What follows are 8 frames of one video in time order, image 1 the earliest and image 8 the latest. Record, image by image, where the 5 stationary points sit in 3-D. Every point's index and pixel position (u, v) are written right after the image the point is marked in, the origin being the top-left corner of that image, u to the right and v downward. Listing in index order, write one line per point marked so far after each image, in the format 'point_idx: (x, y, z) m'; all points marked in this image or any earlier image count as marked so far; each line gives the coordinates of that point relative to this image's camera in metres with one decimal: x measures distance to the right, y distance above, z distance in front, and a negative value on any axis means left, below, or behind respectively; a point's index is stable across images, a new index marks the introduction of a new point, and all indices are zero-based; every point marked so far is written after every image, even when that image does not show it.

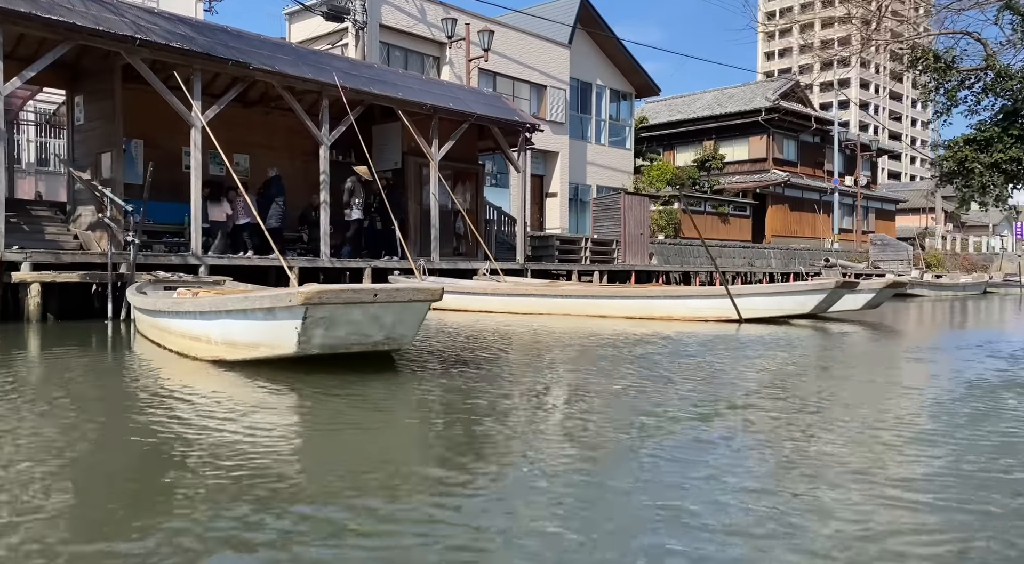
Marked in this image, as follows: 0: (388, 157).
0: (-2.2, +2.1, +16.3) m
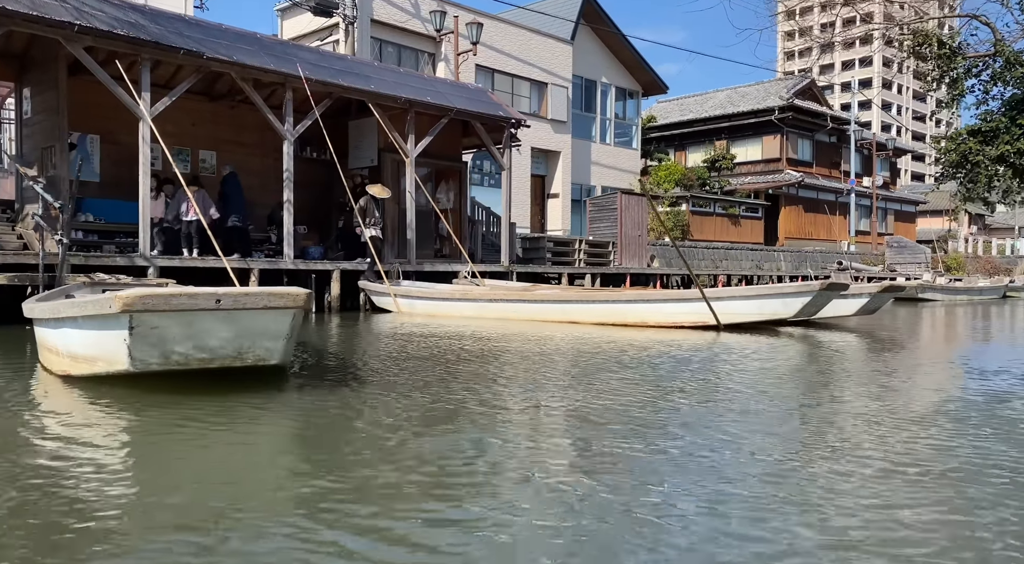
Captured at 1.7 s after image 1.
0: (-2.4, +2.1, +15.5) m
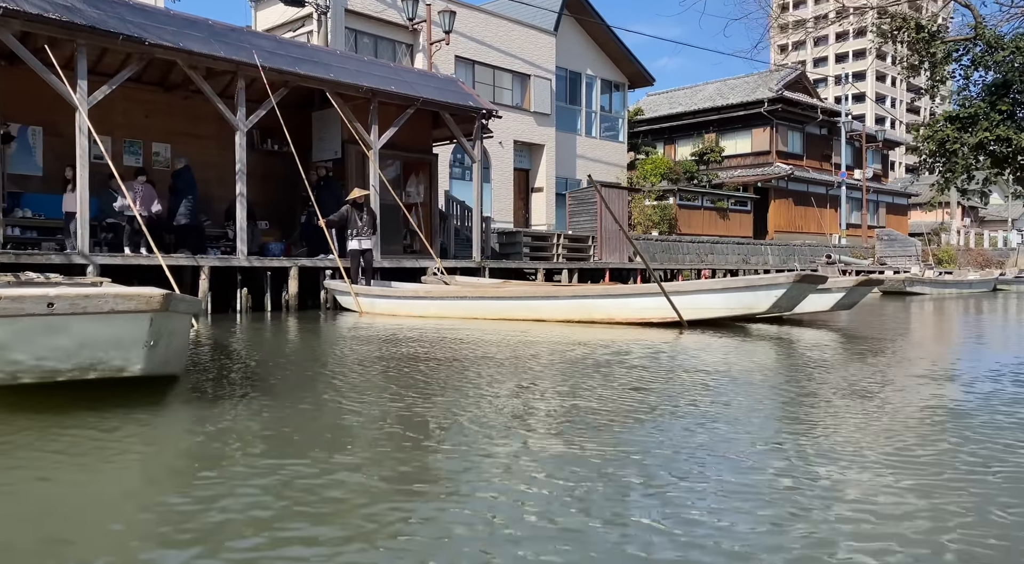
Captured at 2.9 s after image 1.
0: (-2.9, +2.1, +15.0) m
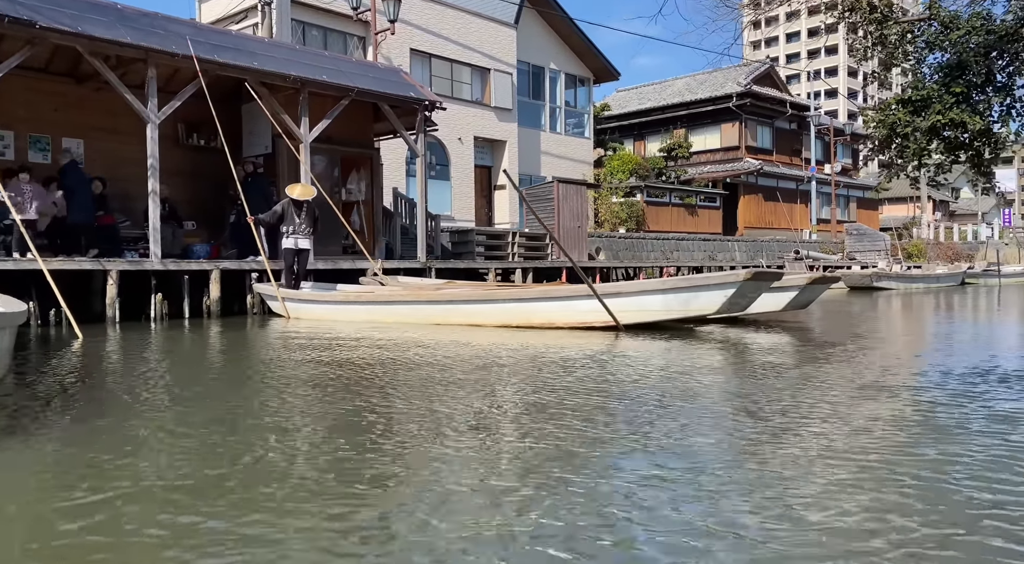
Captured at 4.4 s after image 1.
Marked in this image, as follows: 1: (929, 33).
0: (-3.8, +2.1, +14.1) m
1: (+3.7, +2.1, +8.4) m
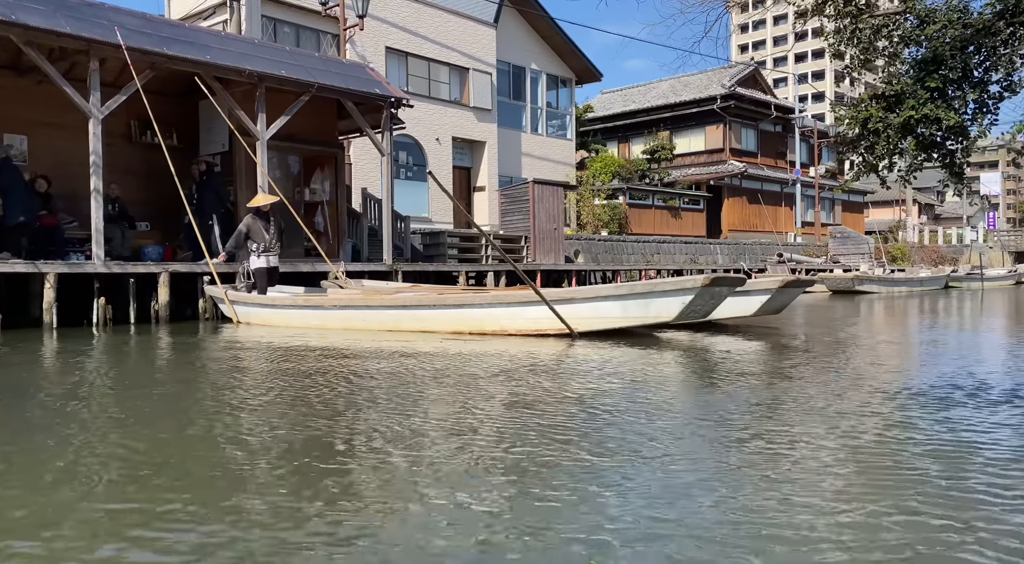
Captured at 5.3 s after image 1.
0: (-4.3, +2.0, +13.5) m
1: (+3.3, +2.1, +7.9) m
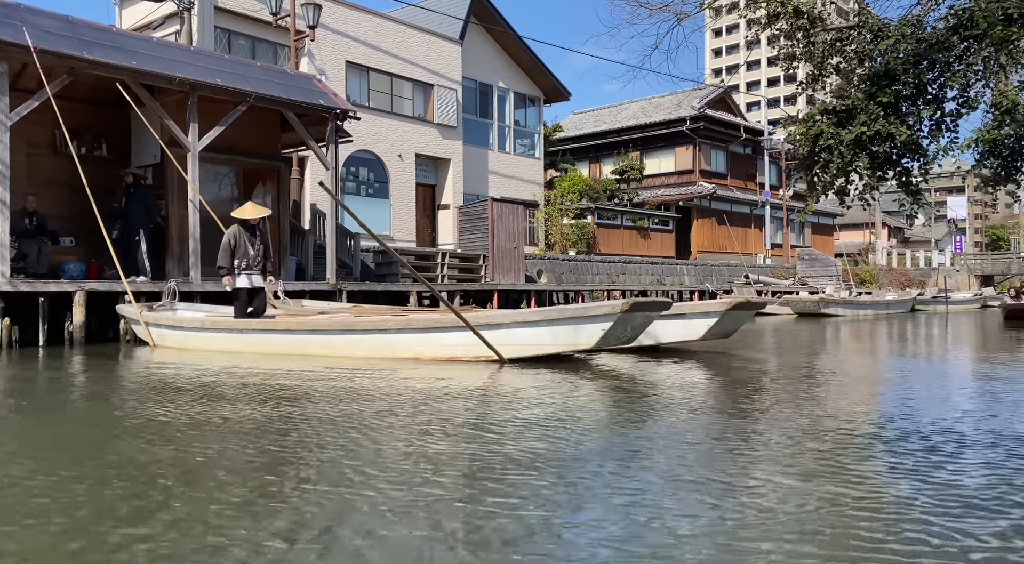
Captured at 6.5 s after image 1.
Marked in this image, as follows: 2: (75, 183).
0: (-5.0, +1.8, +12.9) m
1: (+2.8, +1.9, +7.5) m
2: (-5.9, +1.3, +12.8) m
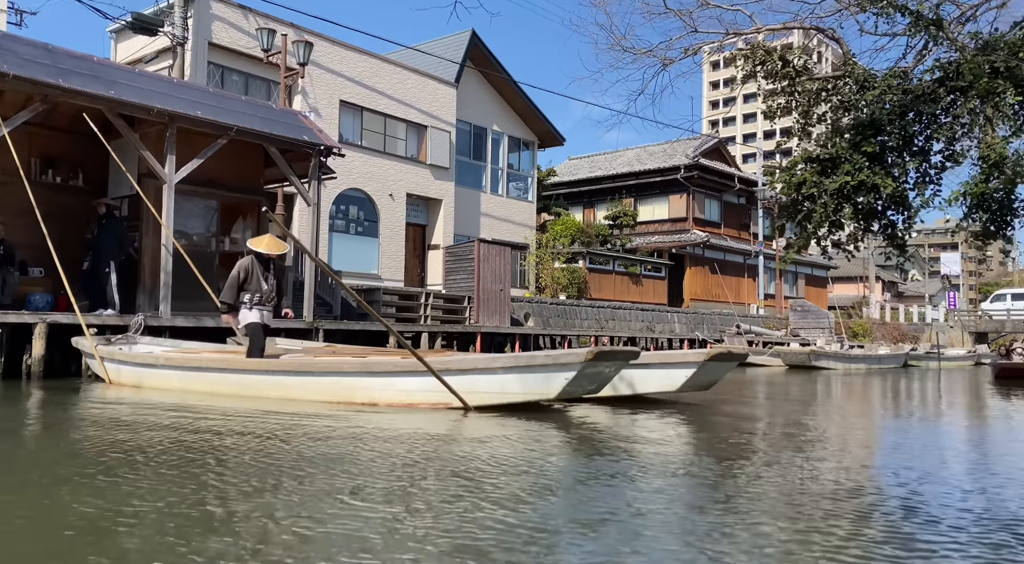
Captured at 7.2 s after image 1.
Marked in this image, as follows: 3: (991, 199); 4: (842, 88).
0: (-5.2, +1.3, +12.6) m
1: (+2.6, +1.5, +7.3) m
2: (-6.2, +0.9, +12.5) m
3: (+3.2, +0.5, +6.3) m
4: (+2.5, +1.5, +7.3) m
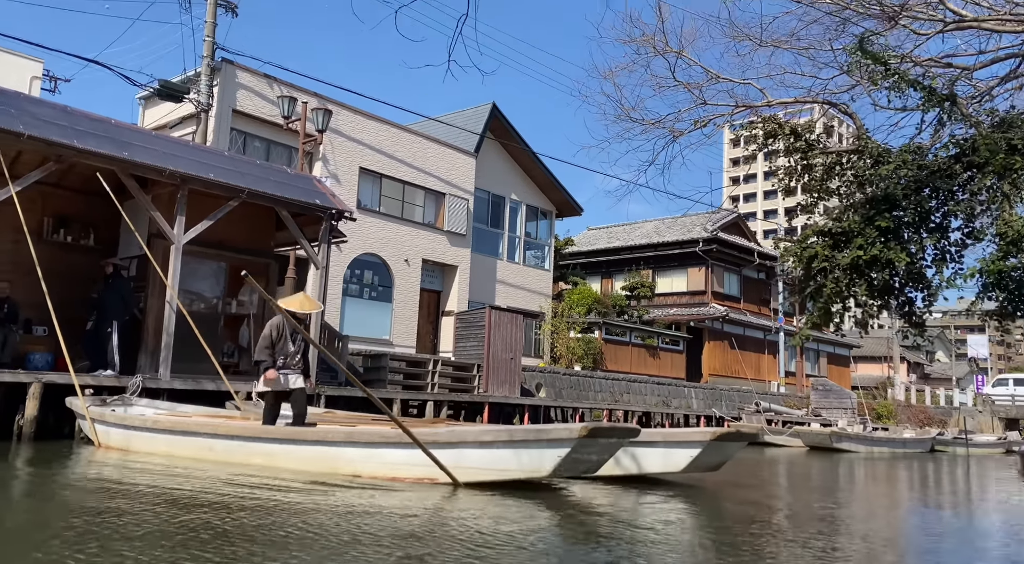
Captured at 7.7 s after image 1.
0: (-5.1, +0.5, +12.6) m
1: (+2.6, +0.9, +7.1) m
2: (-6.0, +0.2, +12.5) m
3: (+3.2, 0.0, +6.0) m
4: (+2.5, +0.9, +7.1) m
